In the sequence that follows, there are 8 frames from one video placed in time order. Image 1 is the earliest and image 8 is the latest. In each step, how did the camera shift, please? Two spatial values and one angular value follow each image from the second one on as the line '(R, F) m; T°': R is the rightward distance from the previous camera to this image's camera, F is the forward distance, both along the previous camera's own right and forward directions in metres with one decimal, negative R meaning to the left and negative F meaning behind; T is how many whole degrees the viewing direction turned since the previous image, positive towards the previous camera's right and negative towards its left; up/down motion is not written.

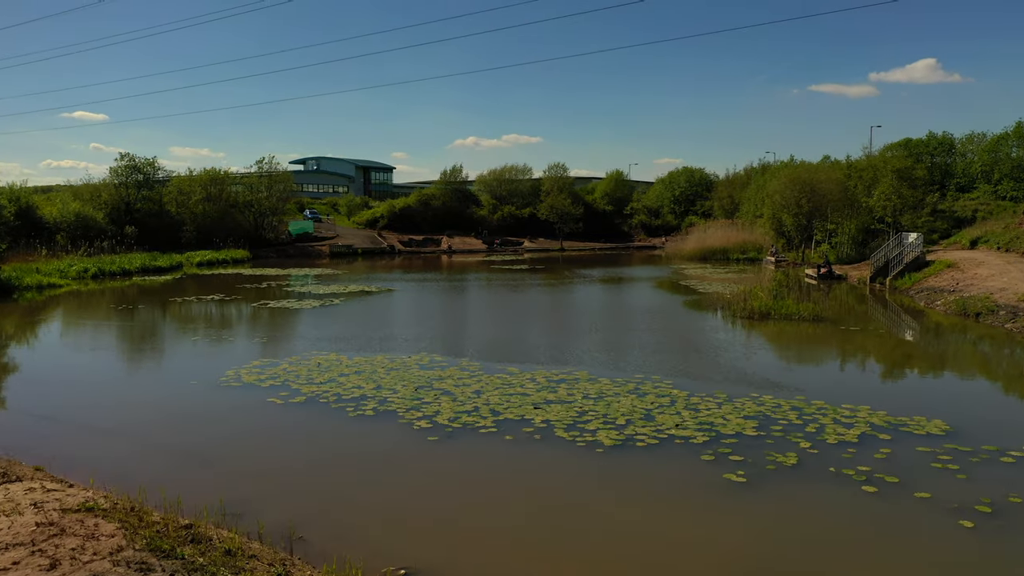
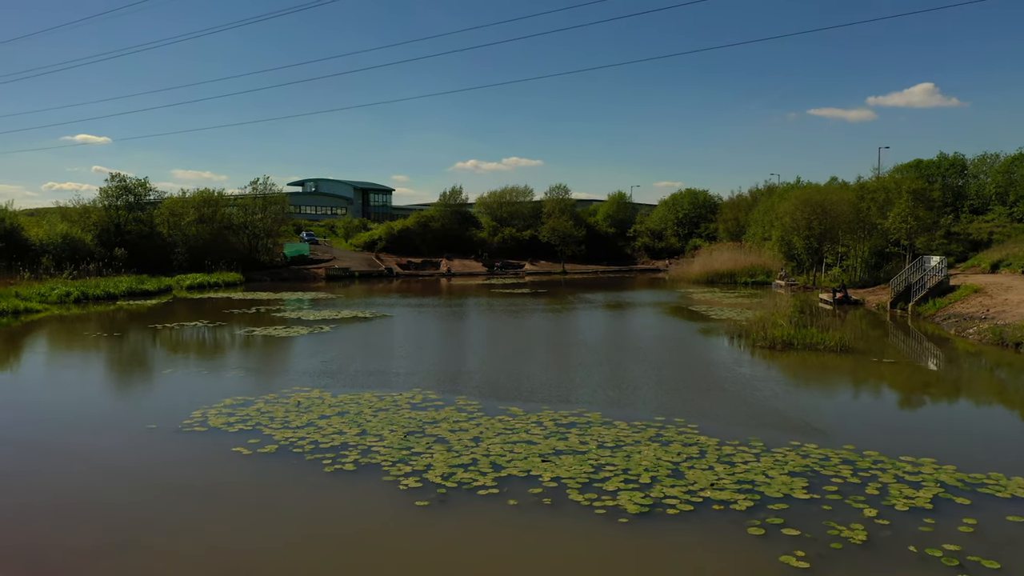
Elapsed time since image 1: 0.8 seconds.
(0.0, +1.2) m; 0°
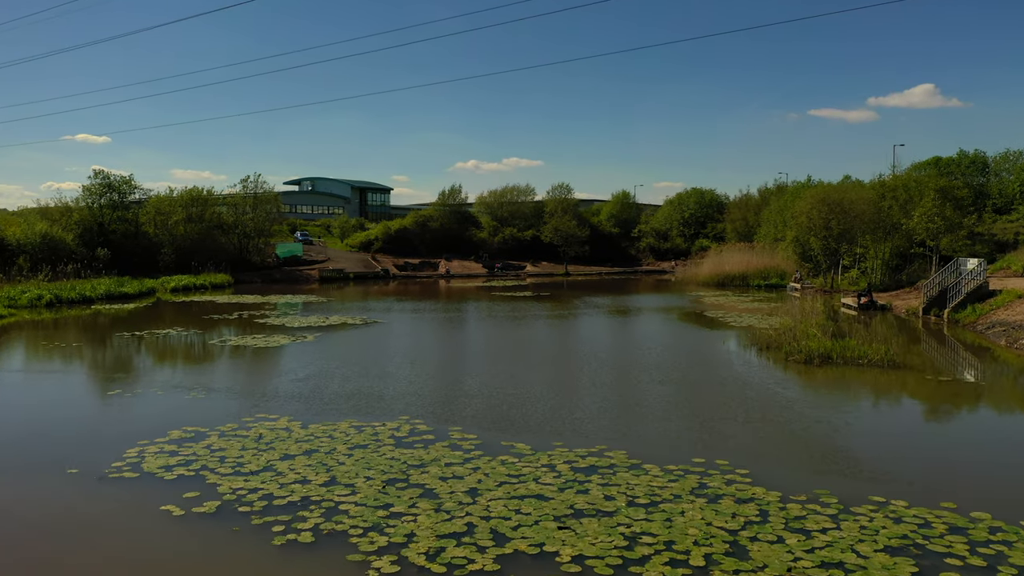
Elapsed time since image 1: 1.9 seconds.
(-0.1, +1.7) m; 0°
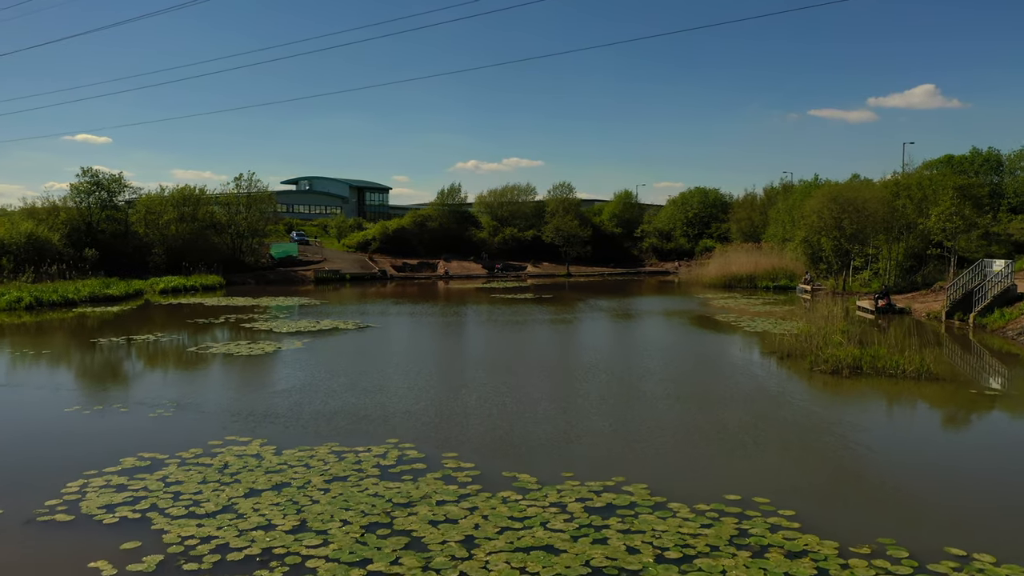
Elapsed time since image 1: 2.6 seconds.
(0.0, +1.1) m; 0°
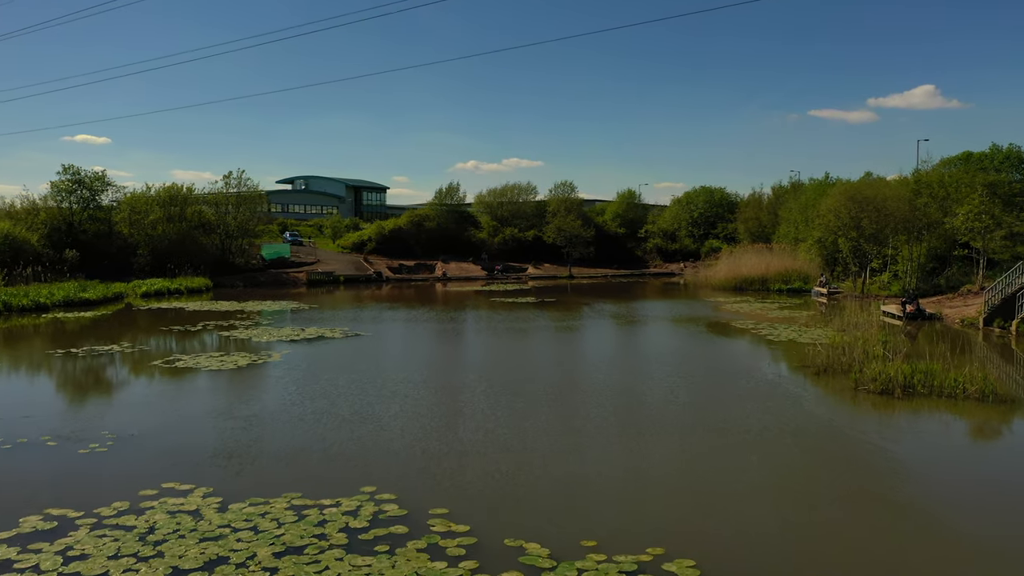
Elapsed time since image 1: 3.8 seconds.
(-0.1, +1.6) m; 0°
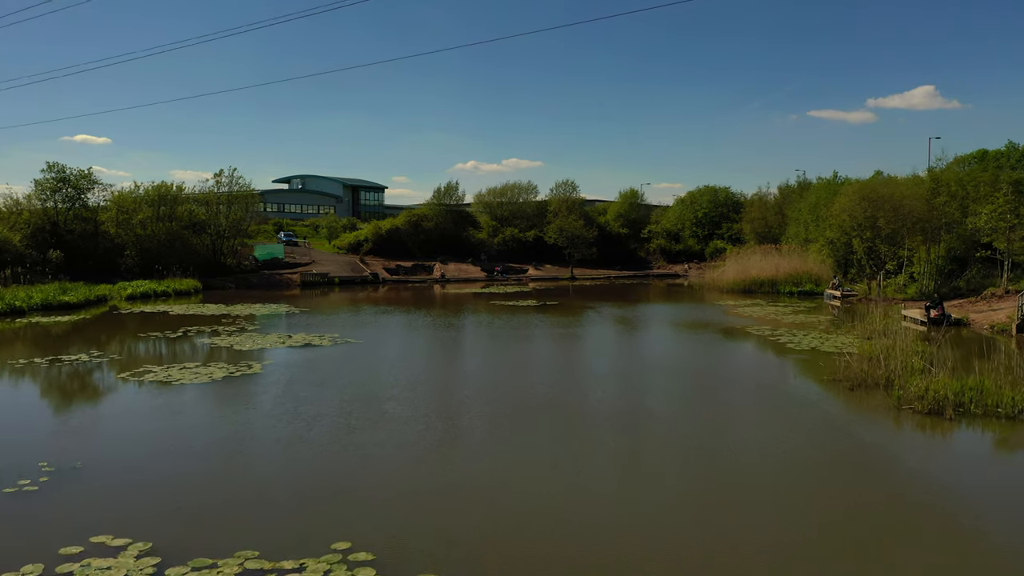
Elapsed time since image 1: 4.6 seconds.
(-0.1, +1.2) m; 0°
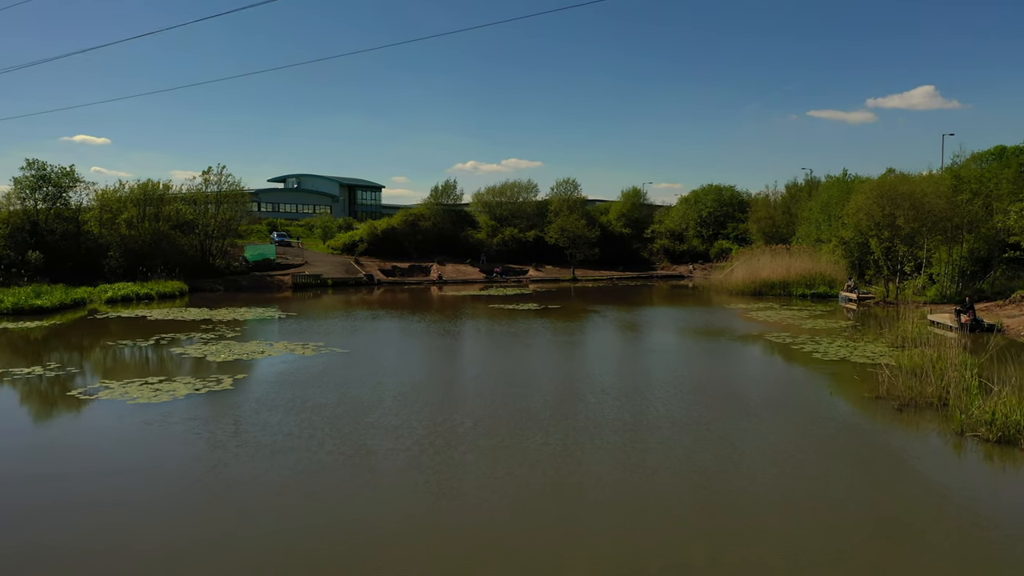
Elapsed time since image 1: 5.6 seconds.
(0.0, +1.4) m; 0°
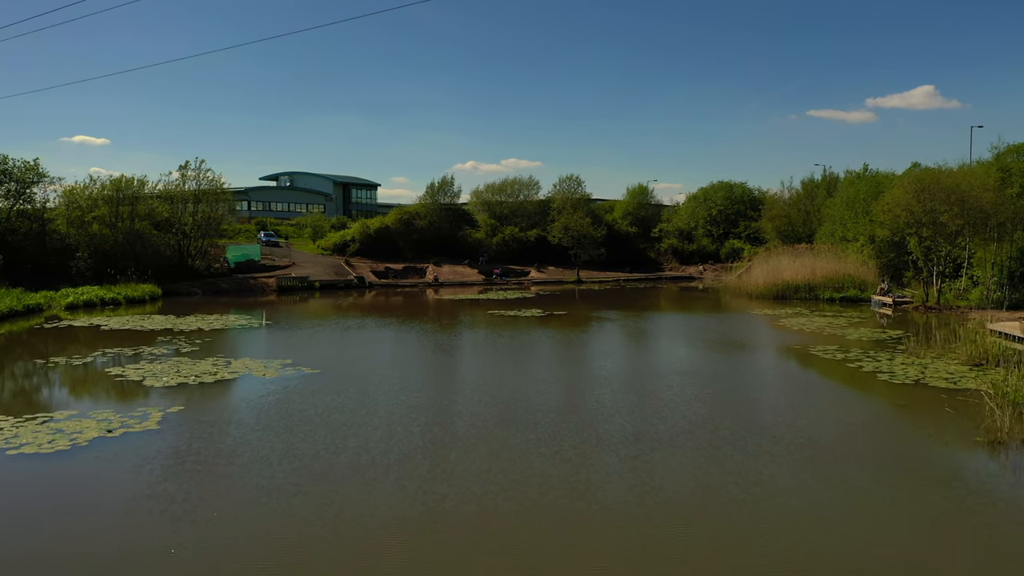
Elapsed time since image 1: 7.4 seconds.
(-0.1, +2.5) m; 0°
